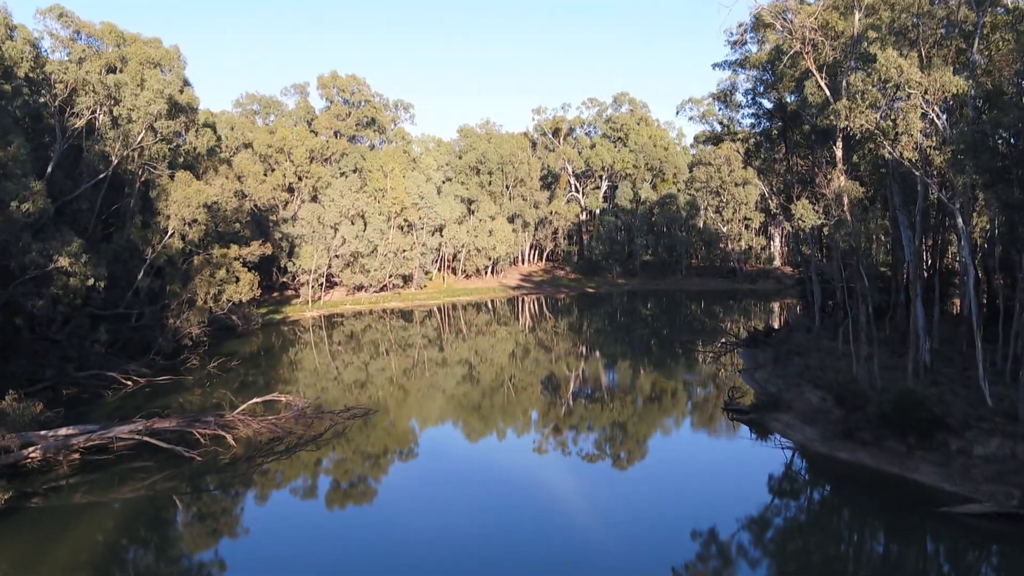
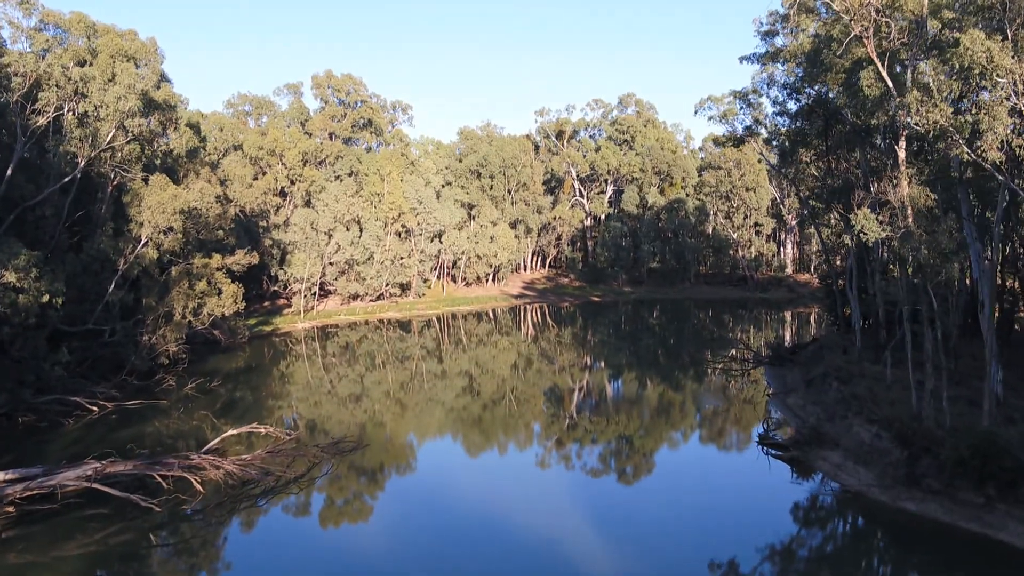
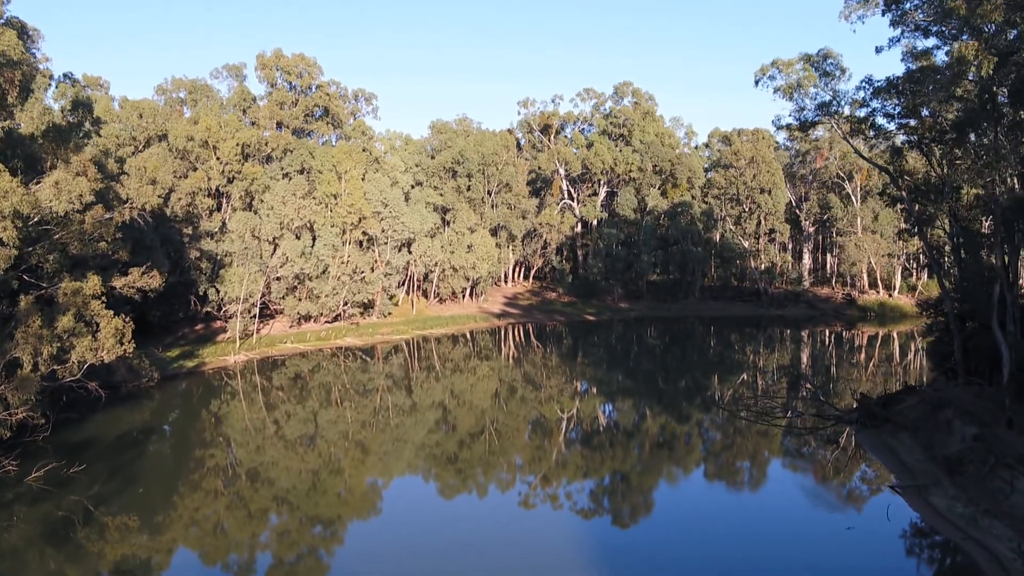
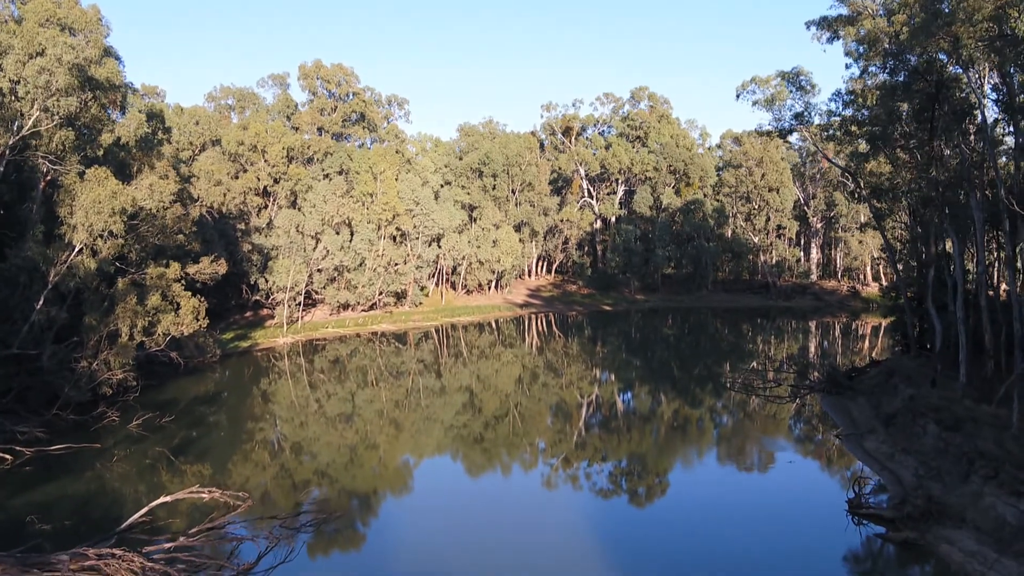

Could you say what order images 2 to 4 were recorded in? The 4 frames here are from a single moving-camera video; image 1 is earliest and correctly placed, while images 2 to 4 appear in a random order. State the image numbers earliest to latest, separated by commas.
2, 4, 3
